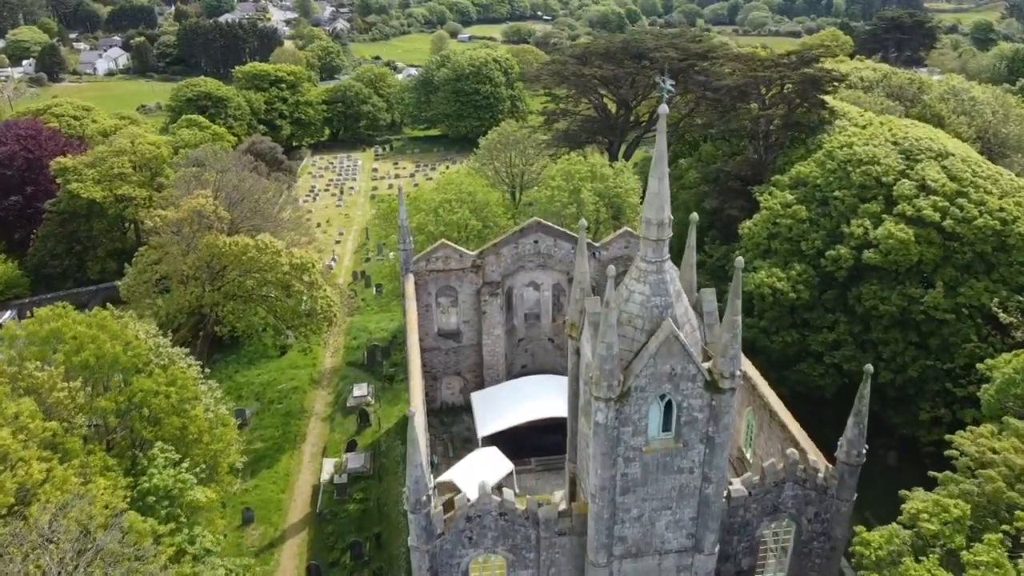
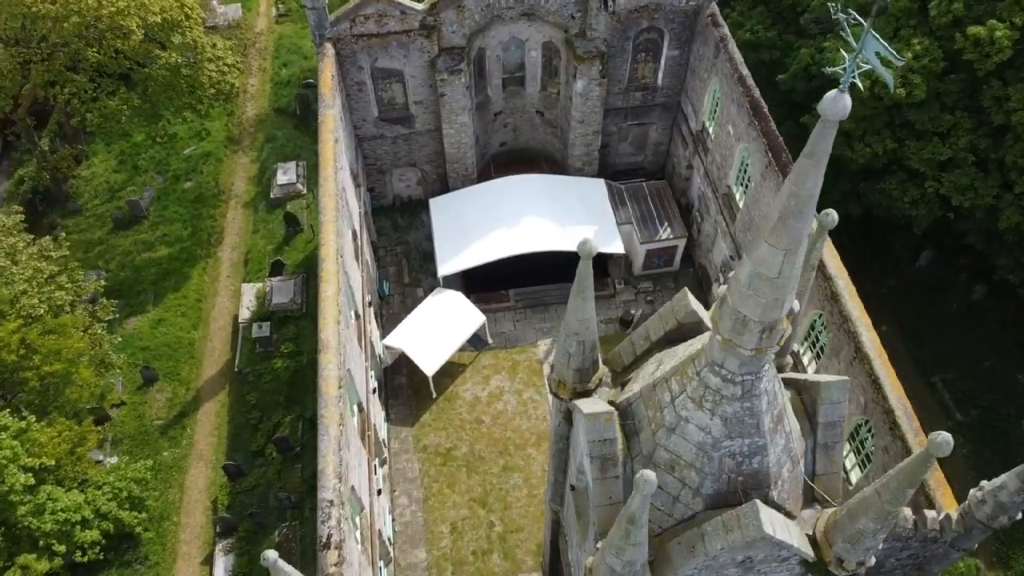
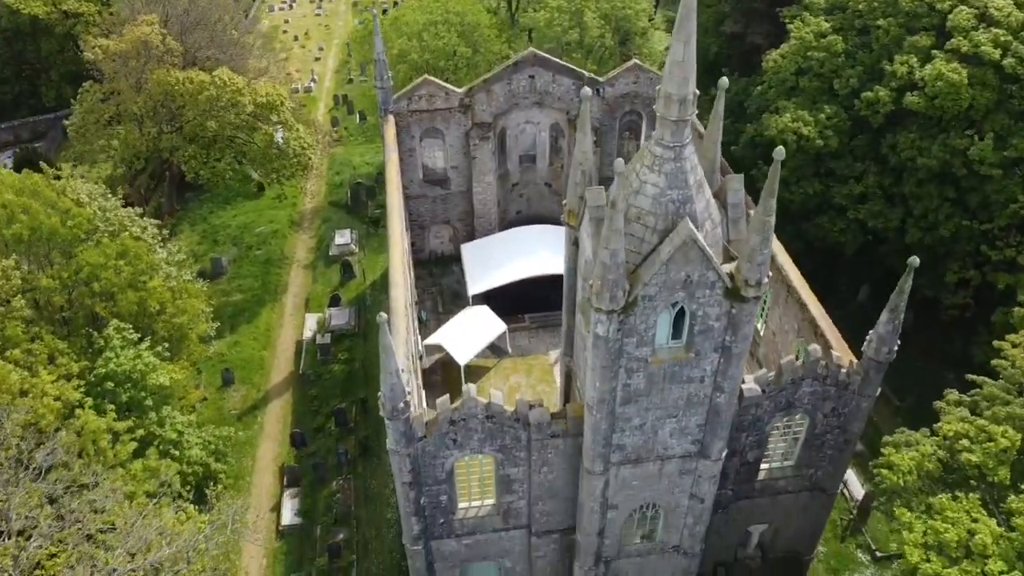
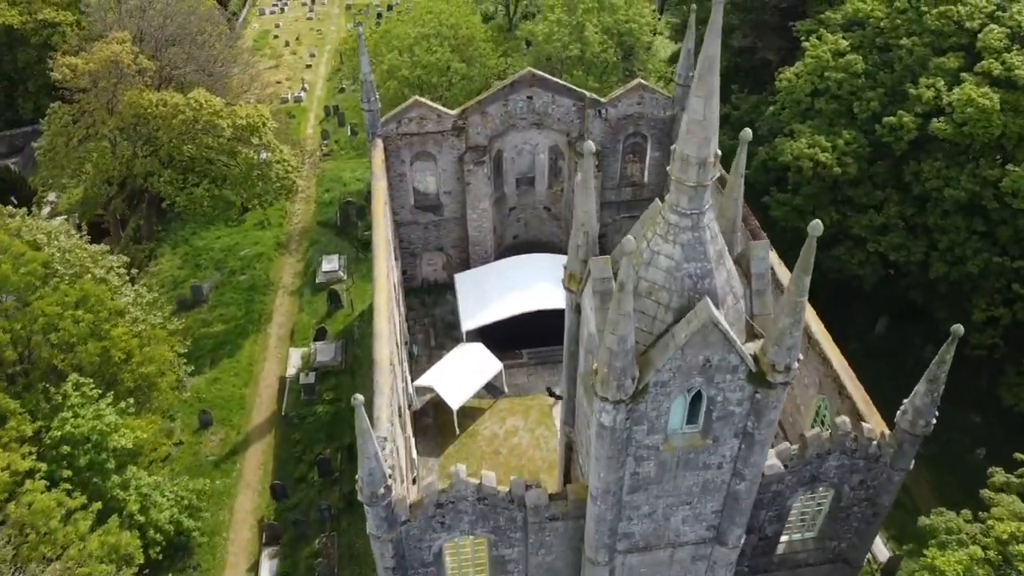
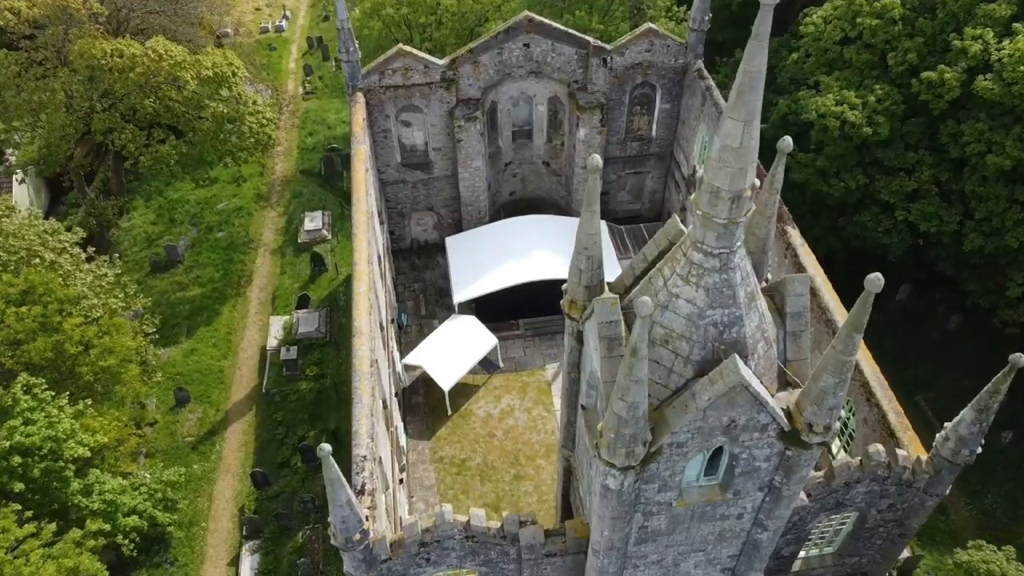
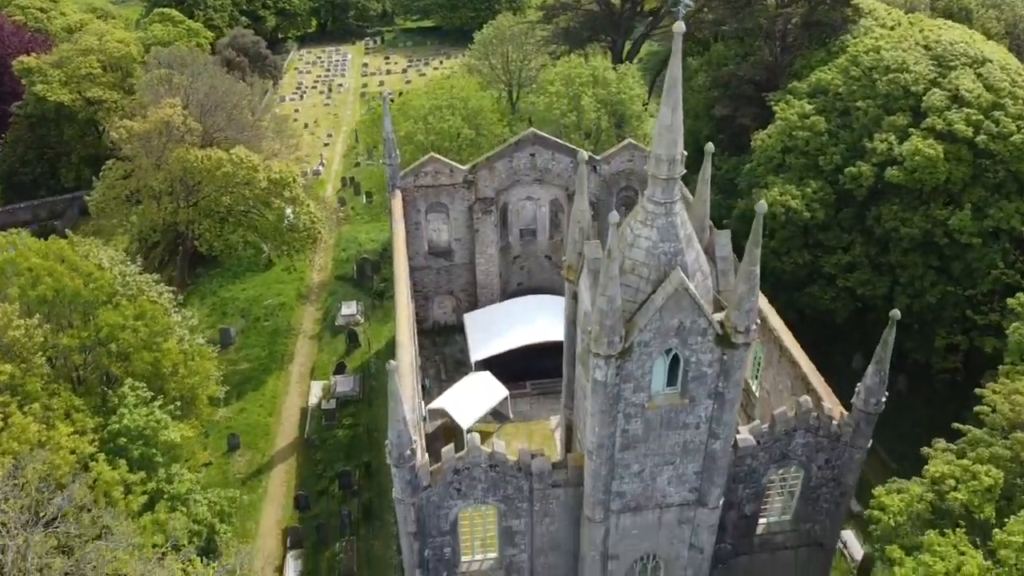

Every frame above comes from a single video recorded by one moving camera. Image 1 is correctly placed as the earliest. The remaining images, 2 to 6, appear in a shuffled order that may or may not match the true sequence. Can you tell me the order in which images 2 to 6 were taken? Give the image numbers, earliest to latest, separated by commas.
6, 3, 4, 5, 2
